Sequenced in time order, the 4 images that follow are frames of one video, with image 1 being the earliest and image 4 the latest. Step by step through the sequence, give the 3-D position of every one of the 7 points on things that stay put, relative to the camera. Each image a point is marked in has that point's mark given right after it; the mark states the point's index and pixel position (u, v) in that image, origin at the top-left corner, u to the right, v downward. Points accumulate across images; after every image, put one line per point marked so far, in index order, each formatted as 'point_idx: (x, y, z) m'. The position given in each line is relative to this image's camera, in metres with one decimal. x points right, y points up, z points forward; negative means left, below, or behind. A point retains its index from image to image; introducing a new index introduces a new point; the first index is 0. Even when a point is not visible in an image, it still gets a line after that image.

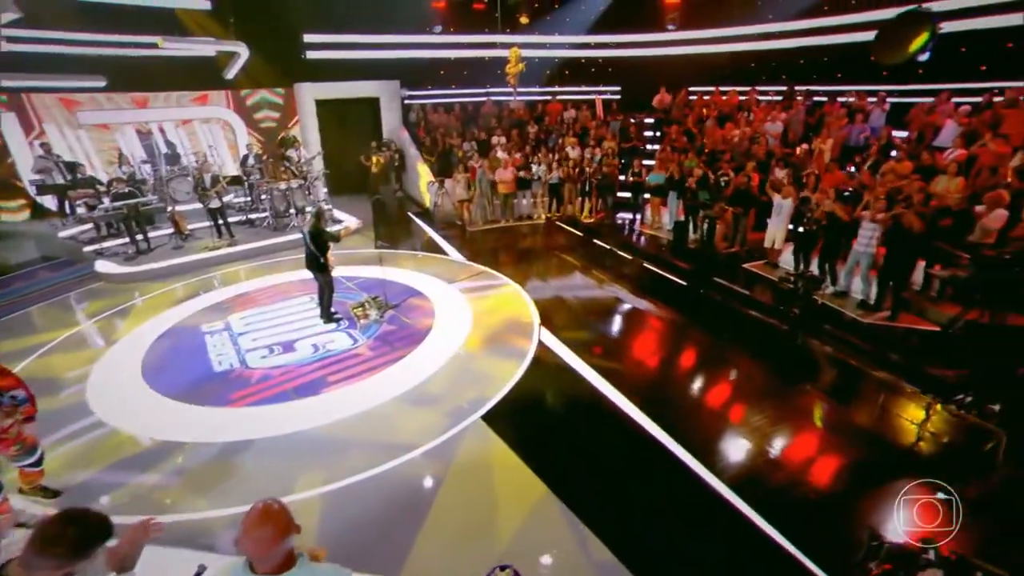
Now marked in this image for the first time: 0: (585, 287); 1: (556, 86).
0: (+1.0, 0.0, +8.0) m
1: (+1.2, +5.6, +15.3) m
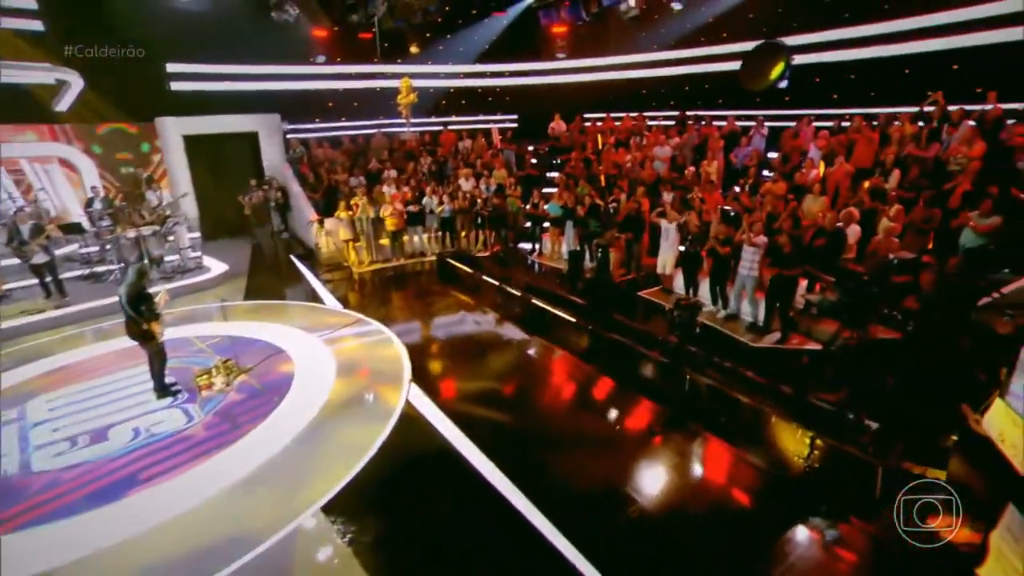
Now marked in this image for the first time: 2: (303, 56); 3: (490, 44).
0: (-0.5, -0.6, +7.6) m
1: (-1.7, +4.7, +15.0) m
2: (-4.6, +5.1, +11.8) m
3: (-0.6, +6.5, +14.5) m
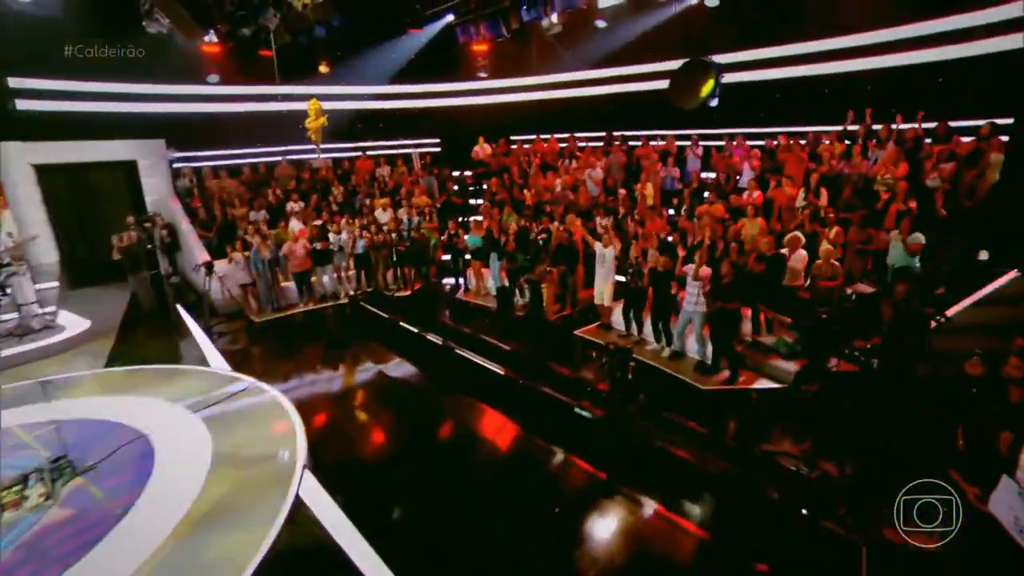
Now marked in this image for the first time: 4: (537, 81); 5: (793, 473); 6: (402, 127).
0: (-1.4, -1.2, +6.5) m
1: (-3.7, +3.8, +13.9) m
2: (-6.2, +4.1, +10.5) m
3: (-2.6, +5.6, +13.6) m
4: (+0.6, +4.7, +12.4) m
5: (+2.3, -1.5, +4.4) m
6: (-2.8, +4.2, +14.1) m
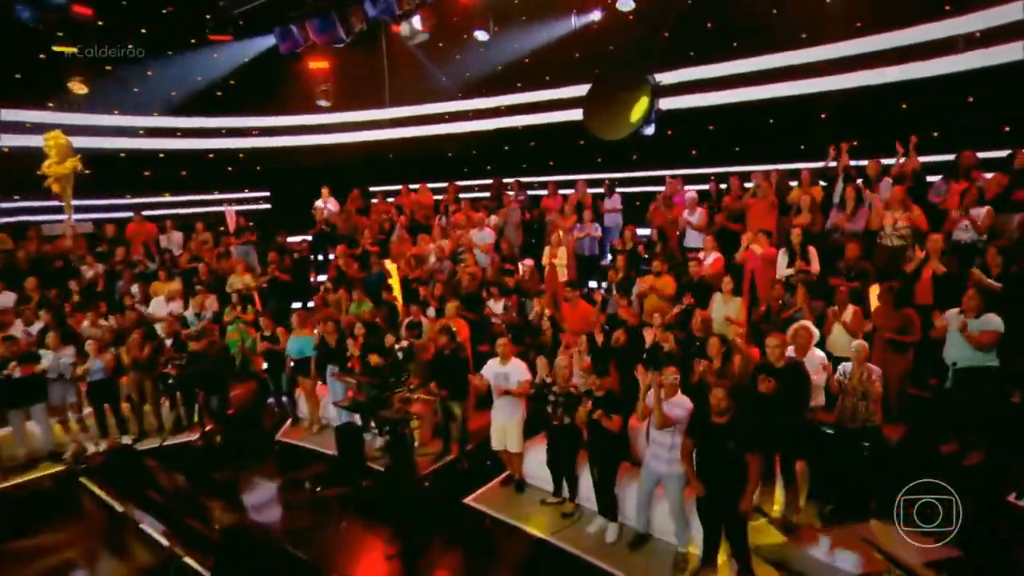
0: (-2.4, -2.4, +2.7) m
1: (-6.2, +1.7, +10.0) m
2: (-8.1, +2.3, +6.2) m
3: (-5.3, +3.7, +10.1) m
4: (-1.8, +3.0, +9.5) m
5: (+1.6, -2.3, +1.4) m
6: (-5.5, +2.2, +10.4) m
